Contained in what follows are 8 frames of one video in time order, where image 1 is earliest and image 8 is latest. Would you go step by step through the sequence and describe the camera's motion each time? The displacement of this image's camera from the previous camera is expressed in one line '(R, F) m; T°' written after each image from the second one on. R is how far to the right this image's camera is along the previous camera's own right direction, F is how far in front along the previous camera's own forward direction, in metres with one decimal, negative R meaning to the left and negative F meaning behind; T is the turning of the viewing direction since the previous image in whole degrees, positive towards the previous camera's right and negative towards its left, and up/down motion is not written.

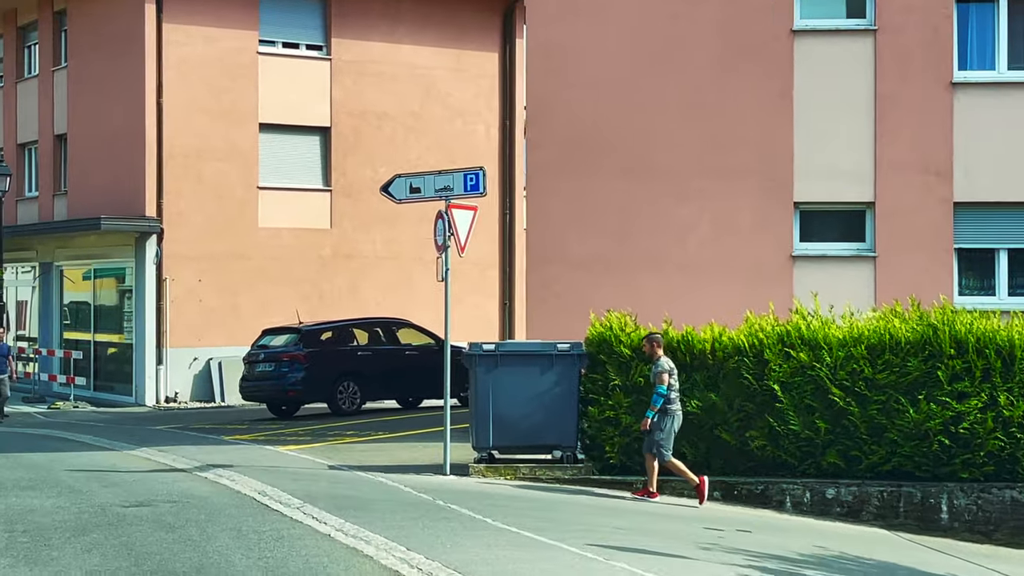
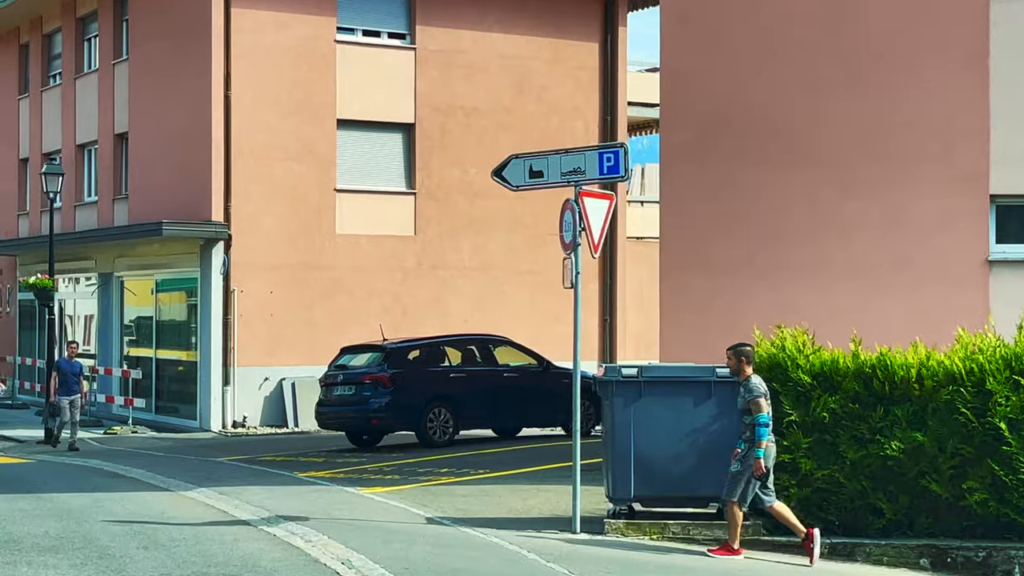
(-0.5, +2.6) m; -3°
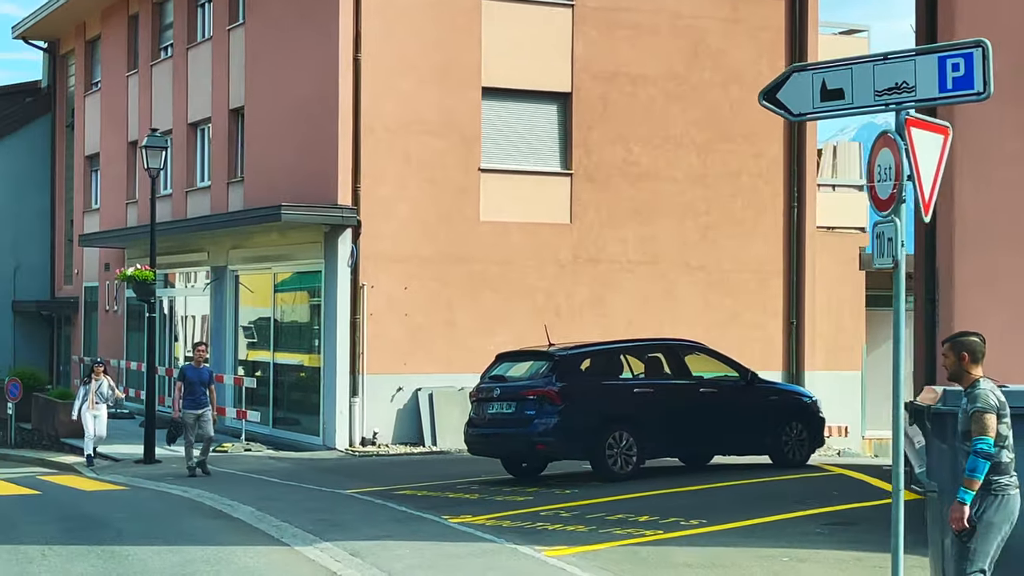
(-0.7, +3.4) m; -5°
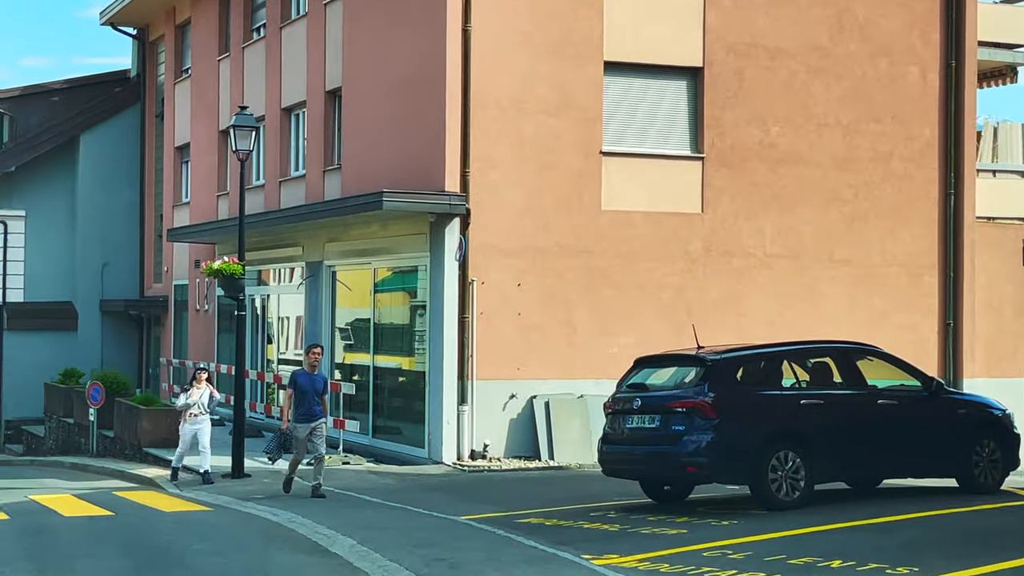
(-0.4, +2.0) m; -4°
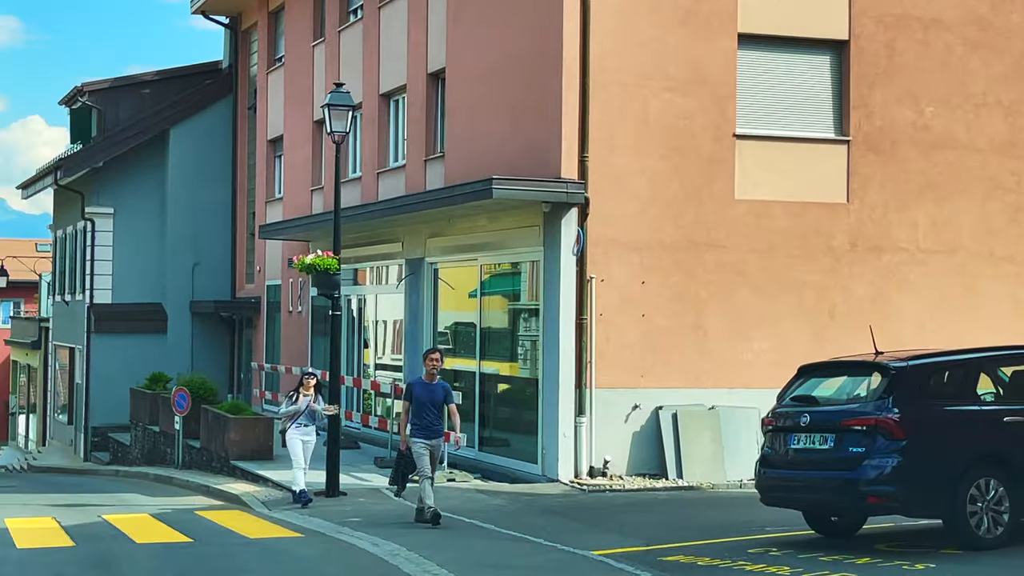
(-0.3, +1.7) m; -4°
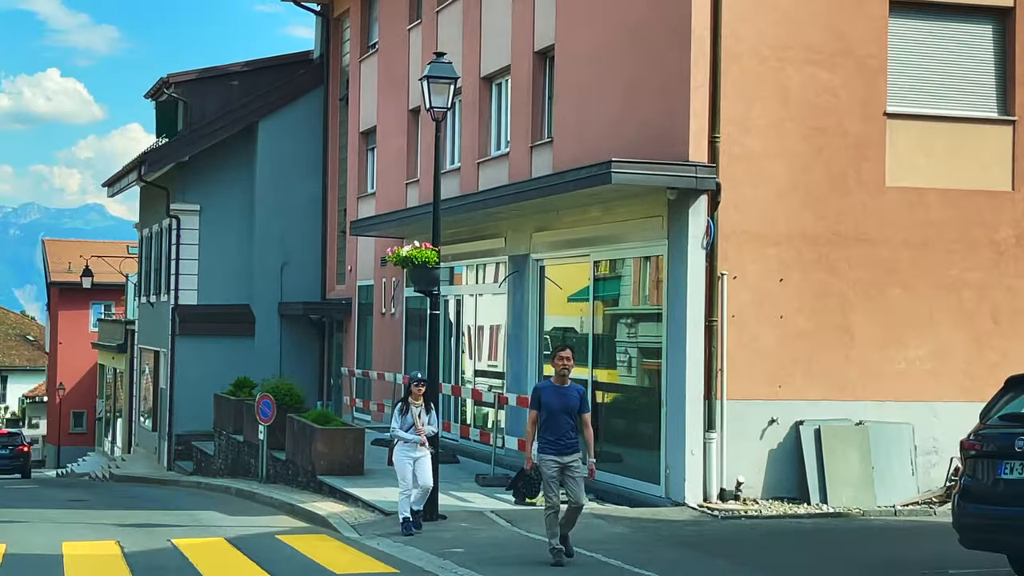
(-0.3, +1.7) m; -3°
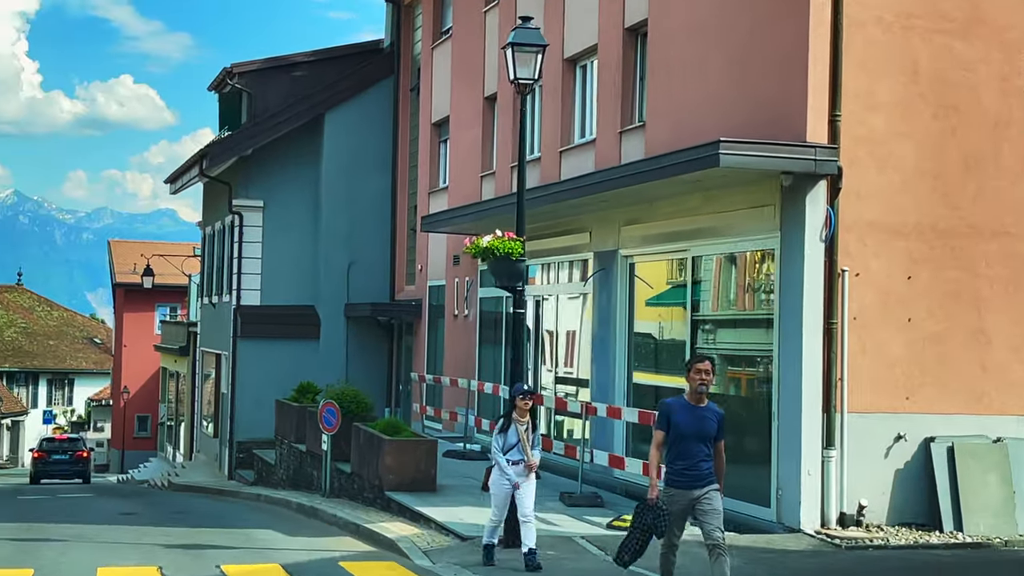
(-0.2, +1.5) m; -3°
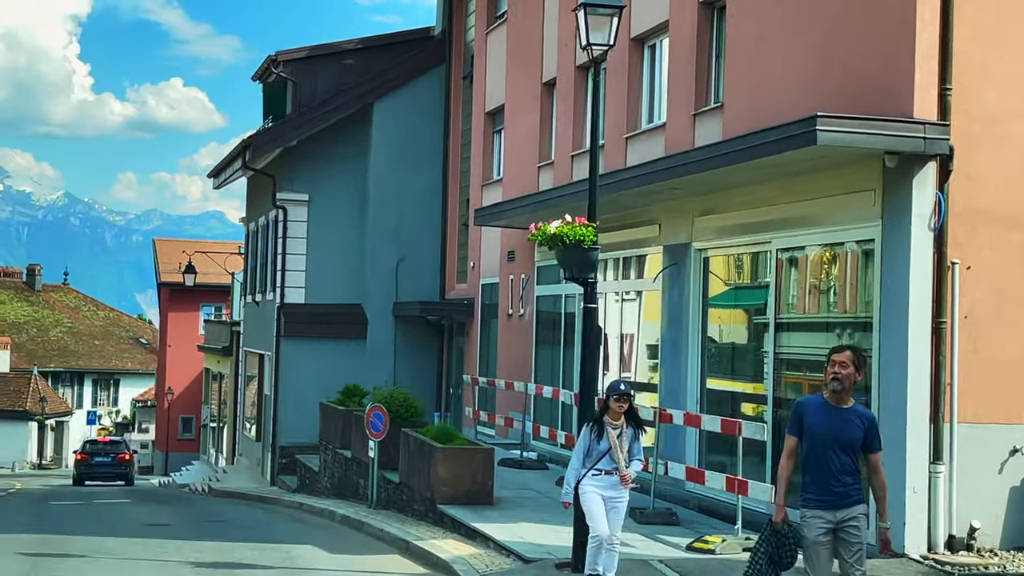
(-0.2, +1.2) m; -2°
